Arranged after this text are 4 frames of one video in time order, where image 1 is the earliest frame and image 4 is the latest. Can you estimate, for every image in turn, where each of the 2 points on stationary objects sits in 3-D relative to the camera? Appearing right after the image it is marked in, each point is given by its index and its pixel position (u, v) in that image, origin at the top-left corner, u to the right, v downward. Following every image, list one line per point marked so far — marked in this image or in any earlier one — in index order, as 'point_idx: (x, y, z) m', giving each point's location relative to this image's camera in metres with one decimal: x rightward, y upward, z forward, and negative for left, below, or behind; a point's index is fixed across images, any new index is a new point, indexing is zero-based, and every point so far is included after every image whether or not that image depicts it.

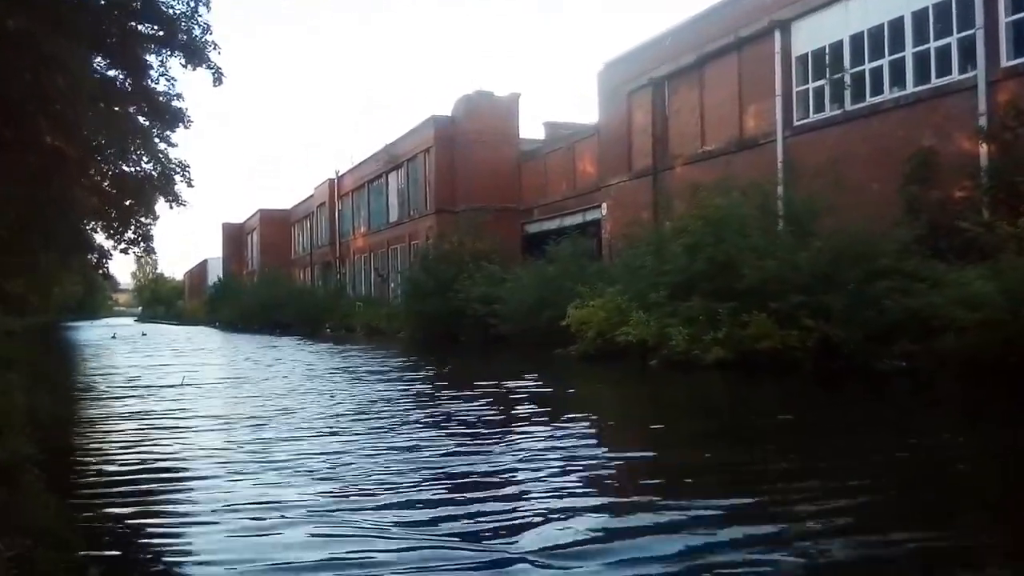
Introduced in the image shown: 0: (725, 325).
0: (+2.6, -0.4, +12.9) m
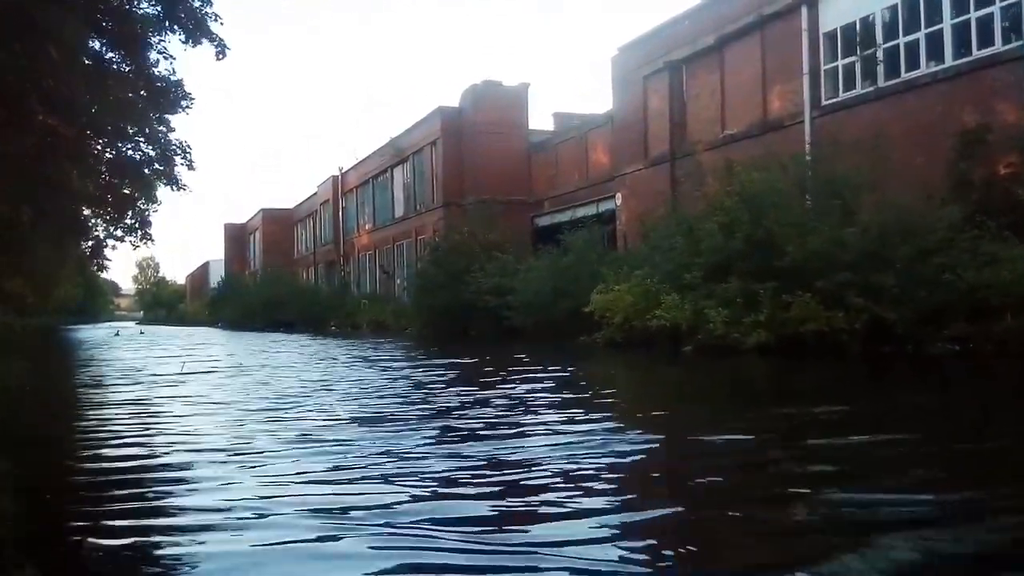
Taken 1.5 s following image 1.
0: (+2.9, -0.2, +12.0) m
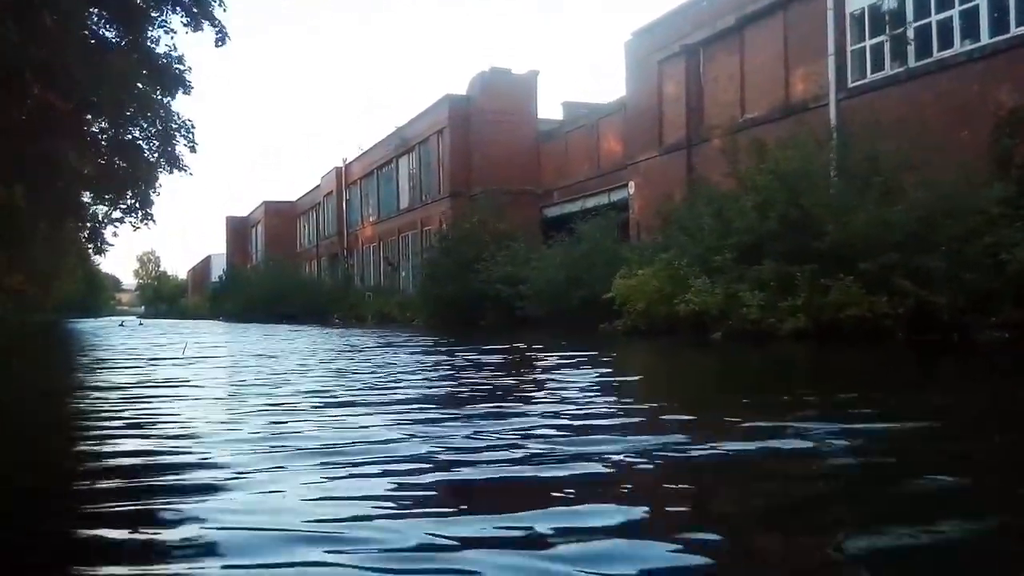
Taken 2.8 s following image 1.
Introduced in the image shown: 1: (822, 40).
0: (+3.1, 0.0, +11.4) m
1: (+5.3, +4.3, +18.3) m
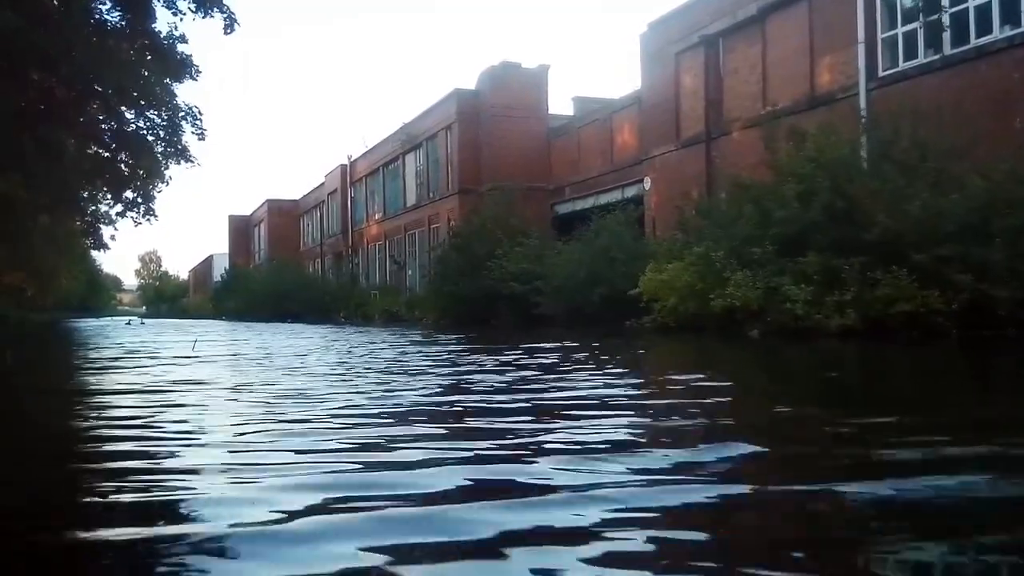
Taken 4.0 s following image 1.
0: (+3.4, 0.0, +10.7) m
1: (+5.6, +4.3, +17.6) m
